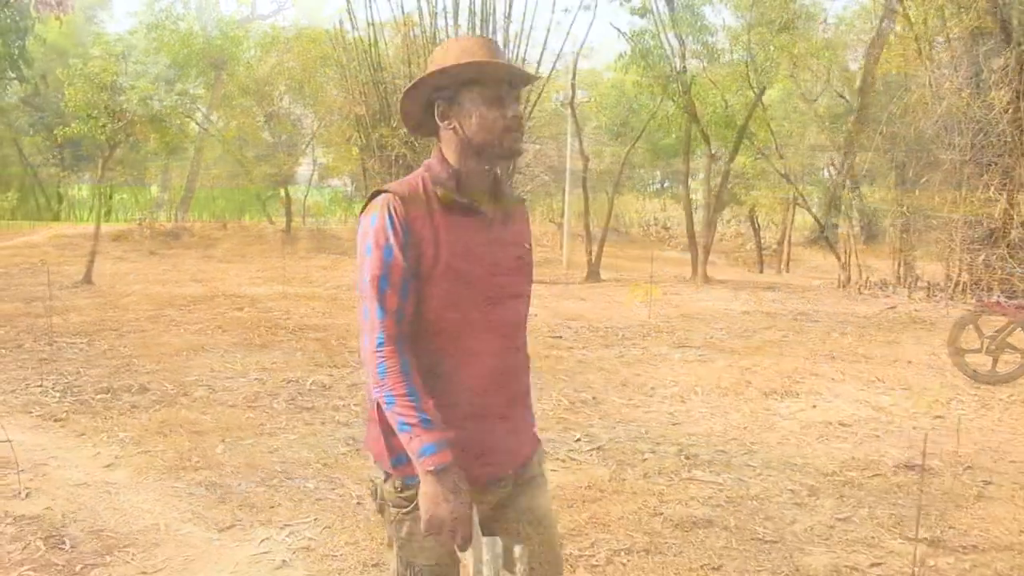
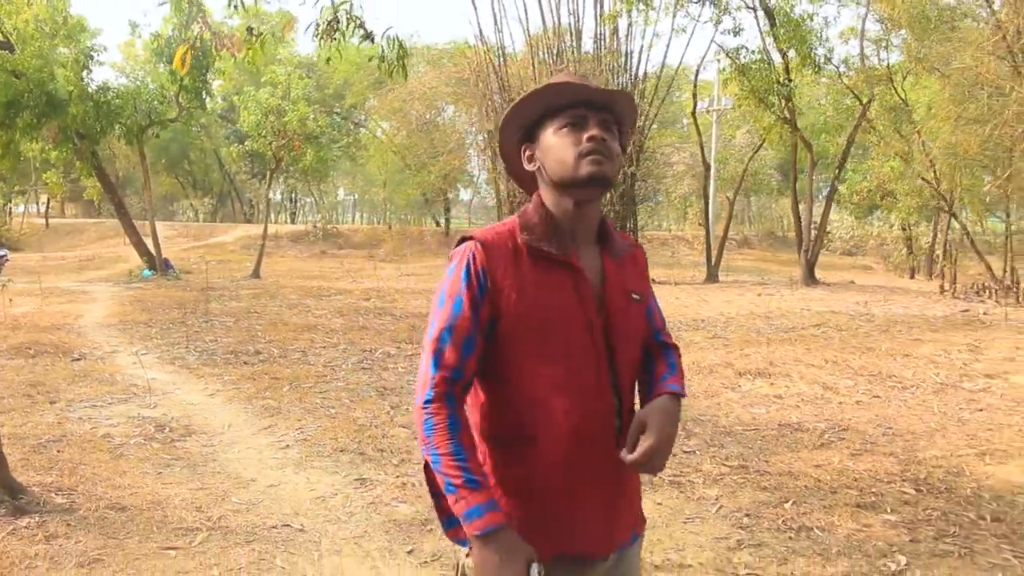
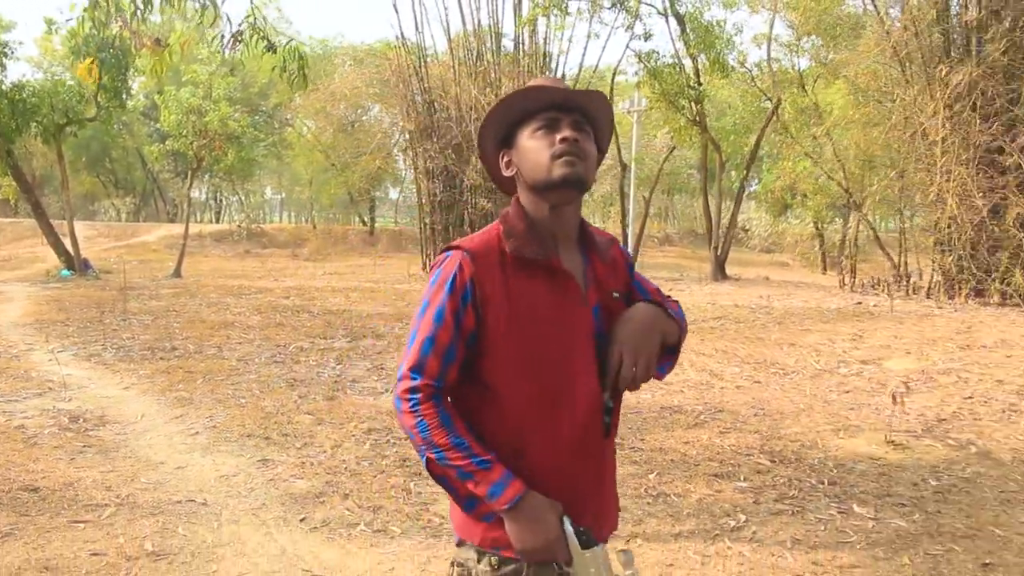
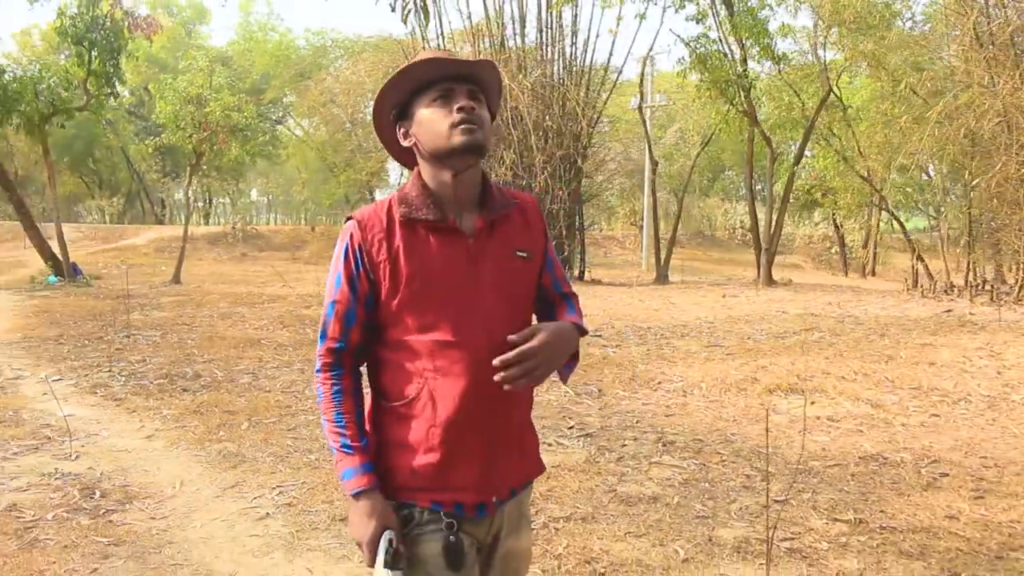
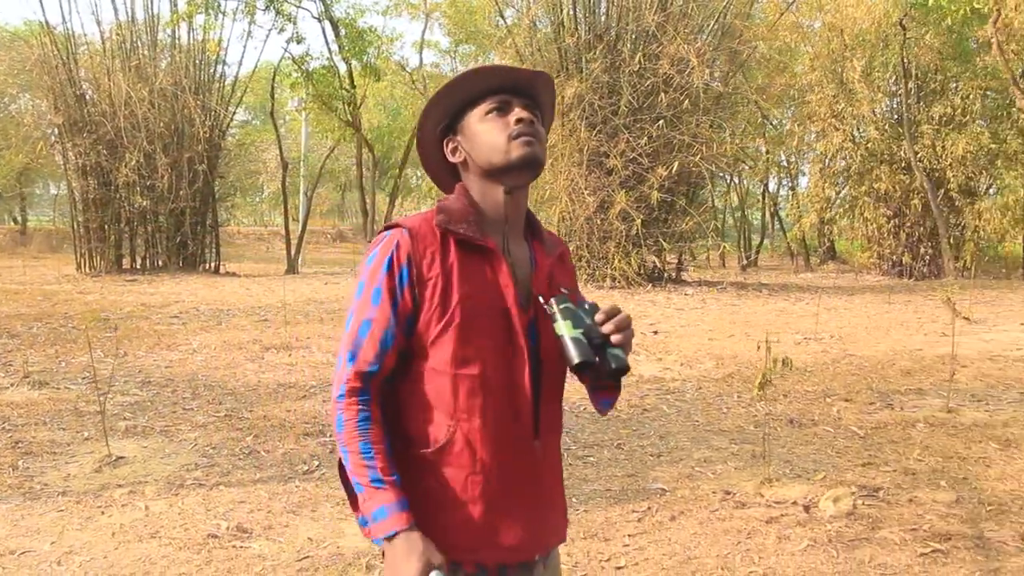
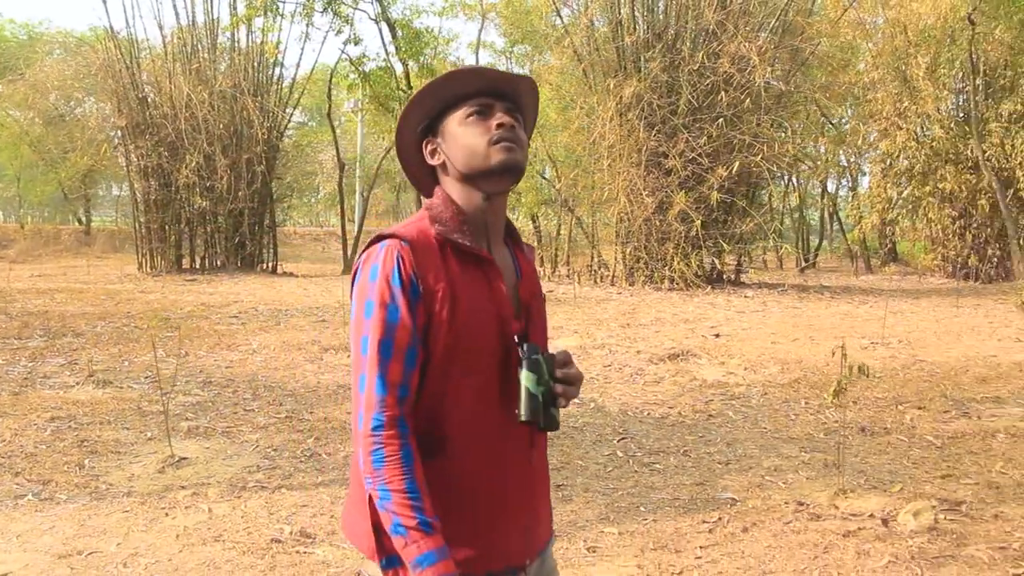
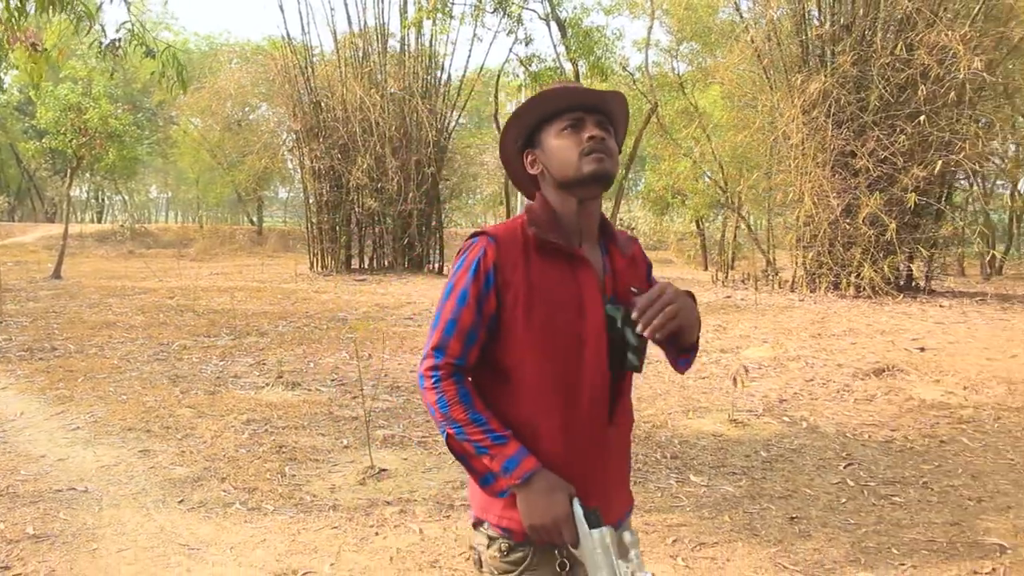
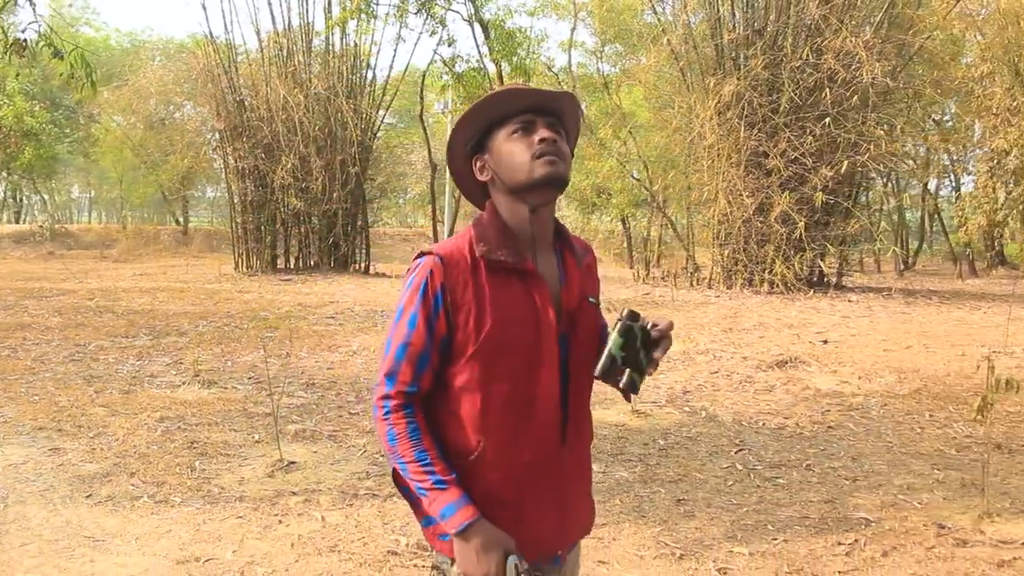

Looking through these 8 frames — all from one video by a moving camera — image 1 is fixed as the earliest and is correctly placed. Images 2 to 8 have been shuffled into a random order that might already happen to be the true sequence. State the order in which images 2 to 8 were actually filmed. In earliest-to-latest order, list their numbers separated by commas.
4, 2, 3, 7, 8, 6, 5
